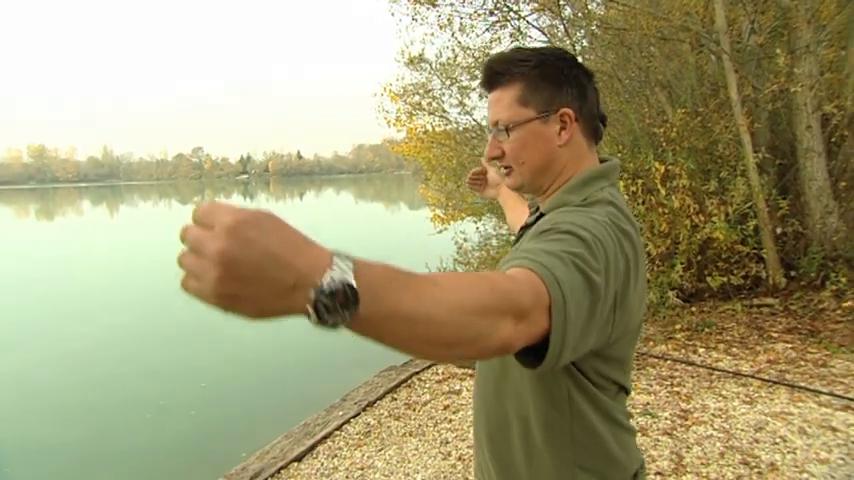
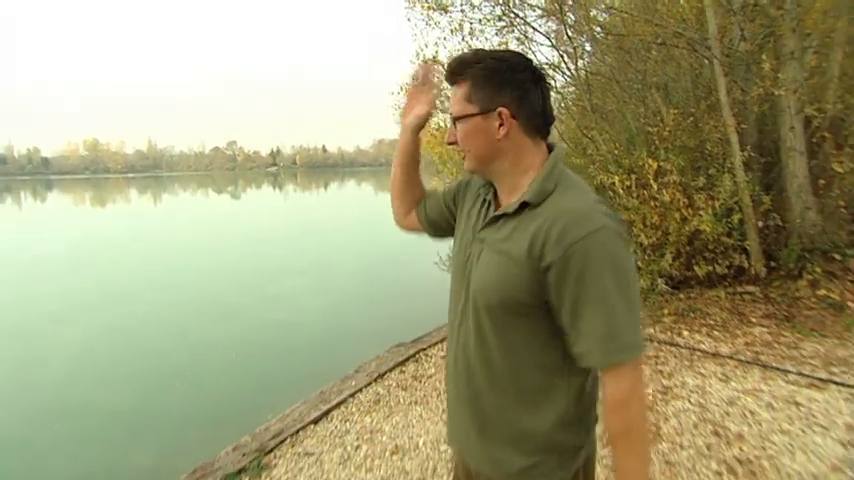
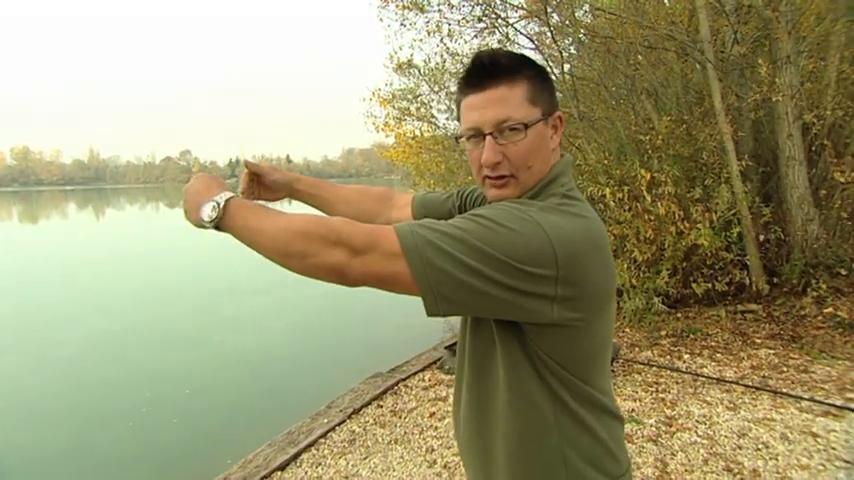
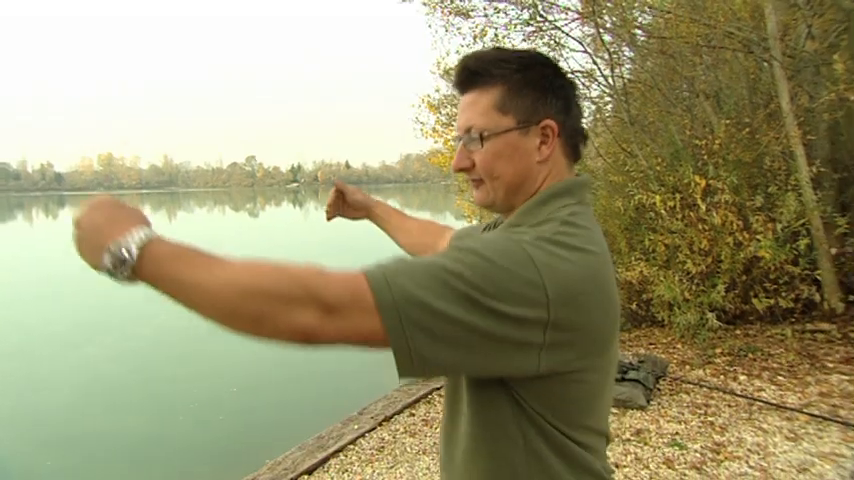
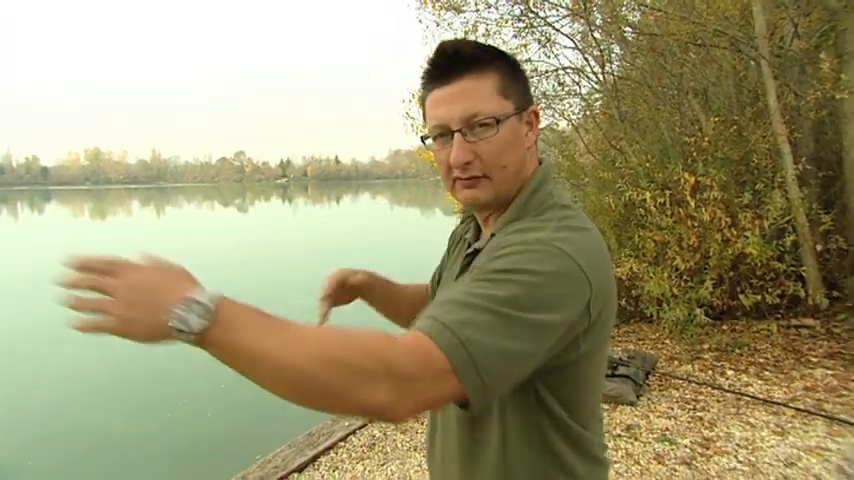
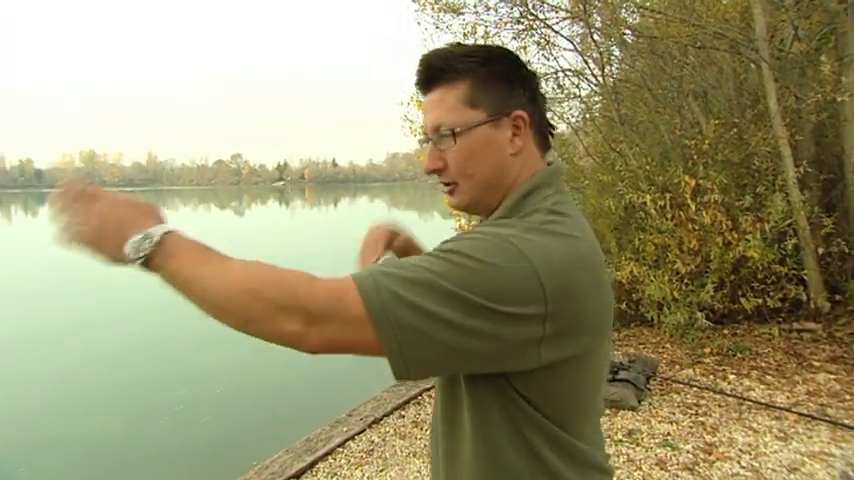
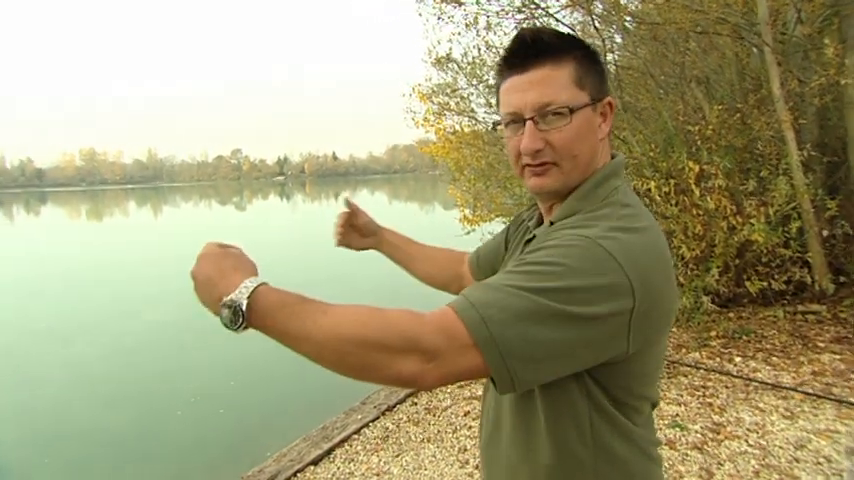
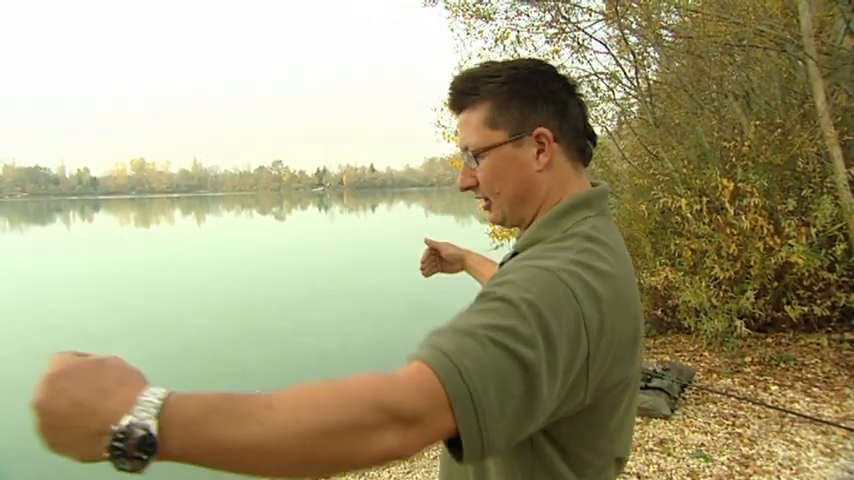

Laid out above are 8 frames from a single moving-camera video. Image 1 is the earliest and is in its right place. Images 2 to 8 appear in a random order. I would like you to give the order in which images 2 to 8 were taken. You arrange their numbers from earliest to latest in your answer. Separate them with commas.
7, 8, 4, 3, 6, 5, 2
